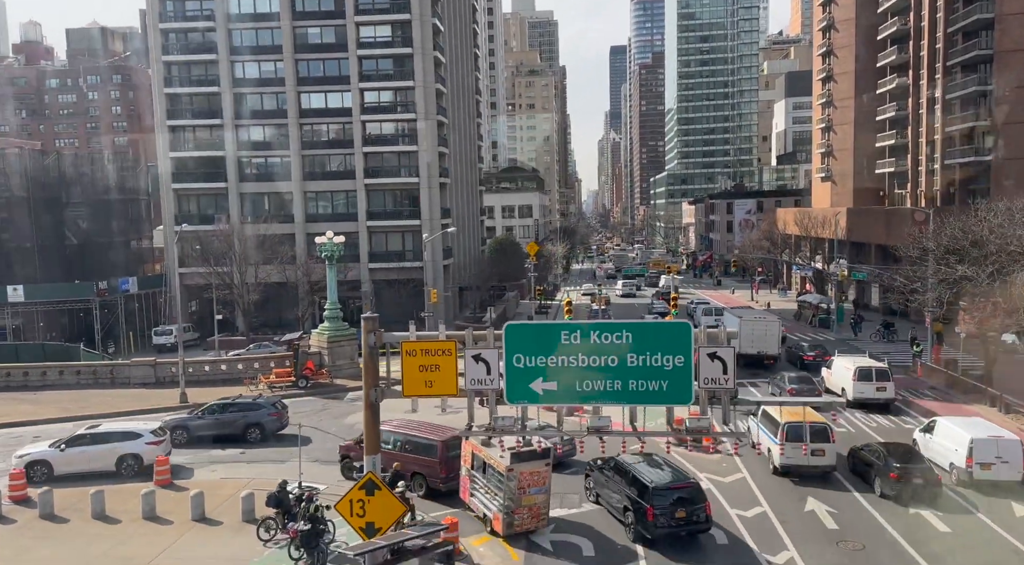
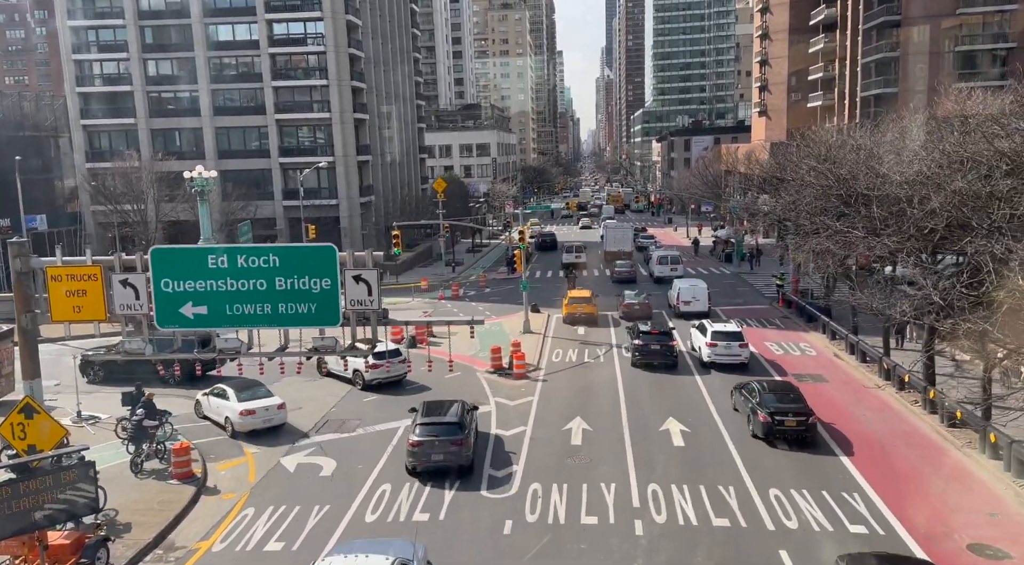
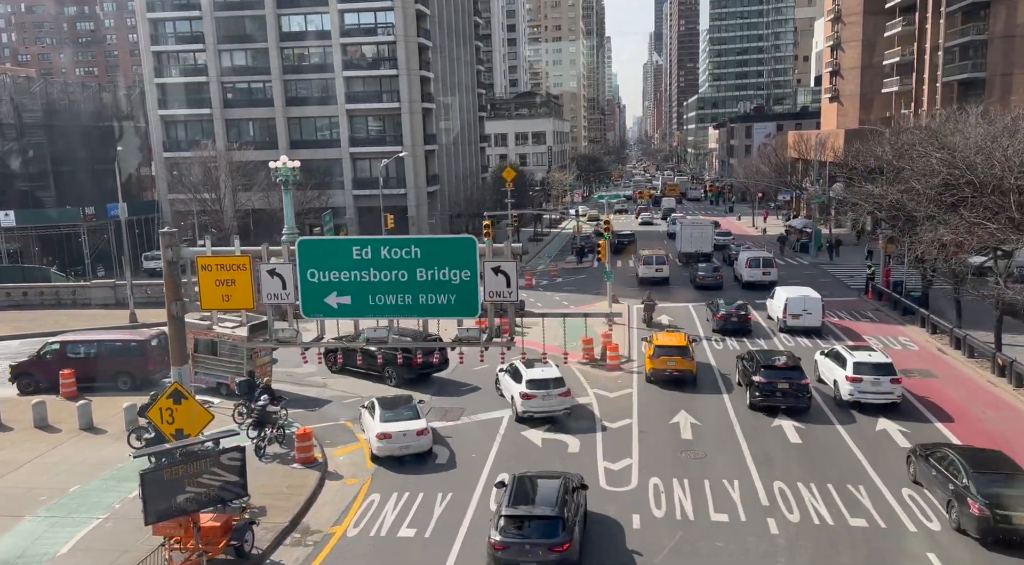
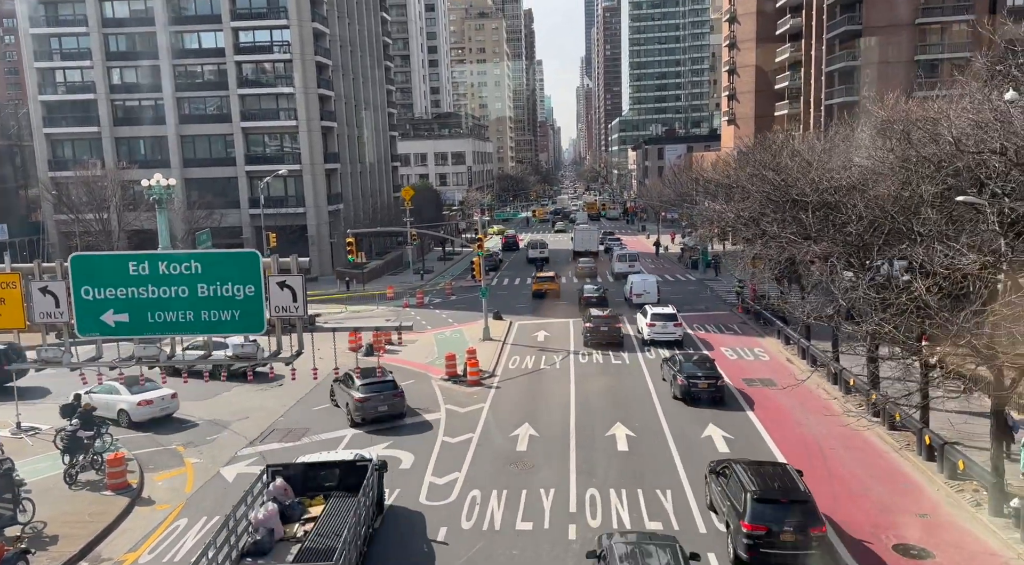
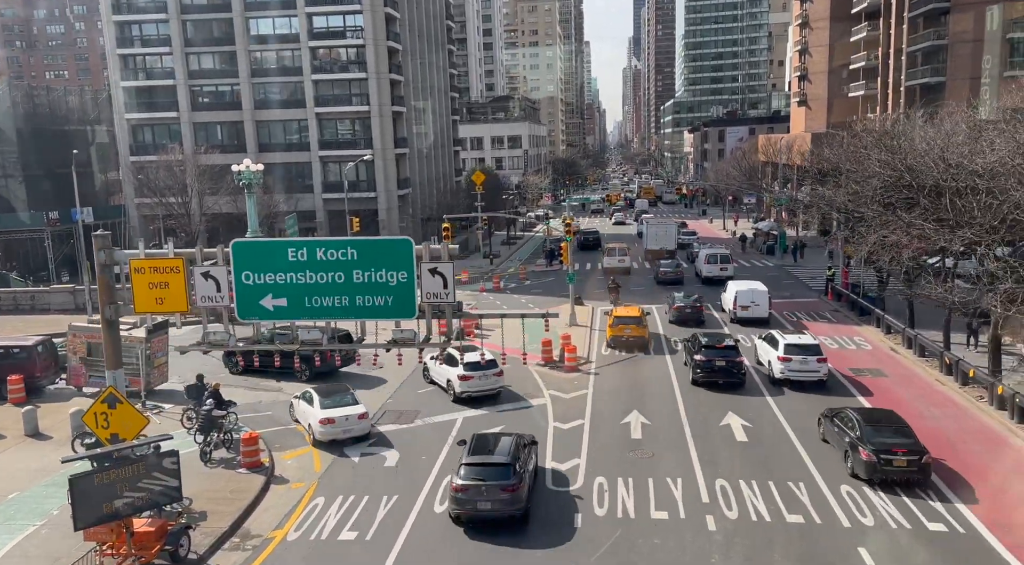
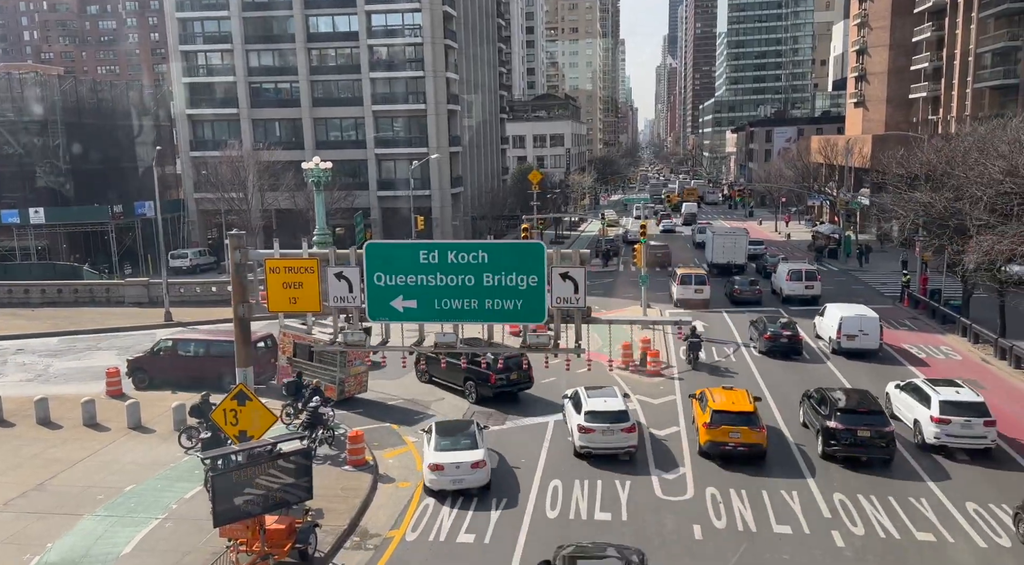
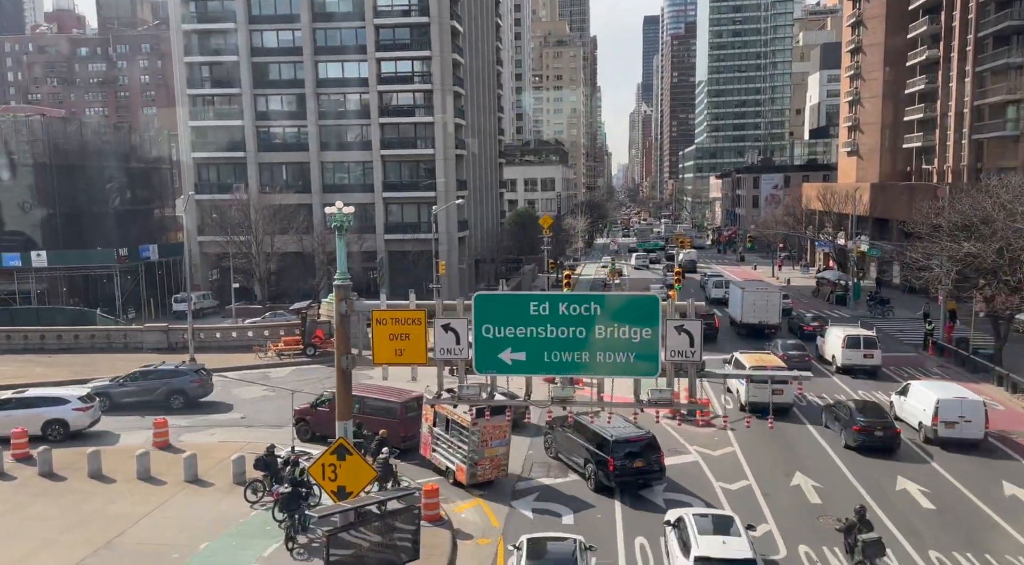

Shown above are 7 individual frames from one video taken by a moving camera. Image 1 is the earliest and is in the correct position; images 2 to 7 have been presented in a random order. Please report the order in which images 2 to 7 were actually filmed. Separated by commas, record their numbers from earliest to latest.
7, 6, 3, 5, 2, 4
